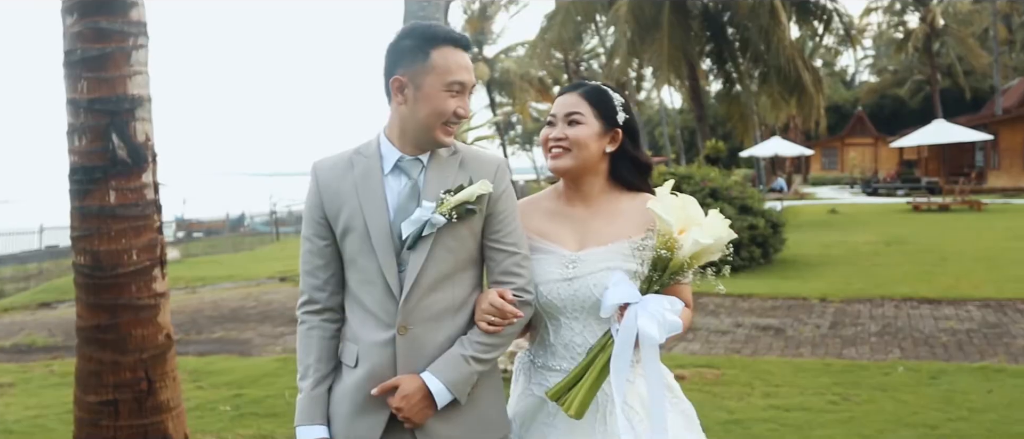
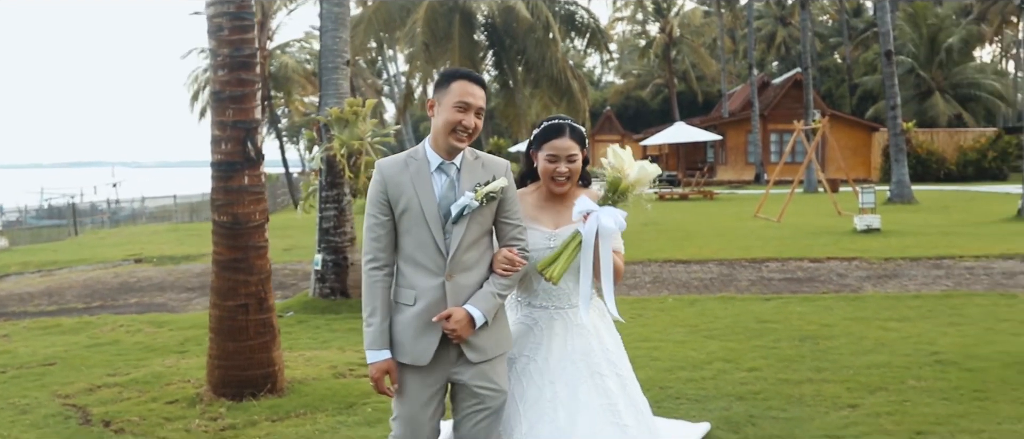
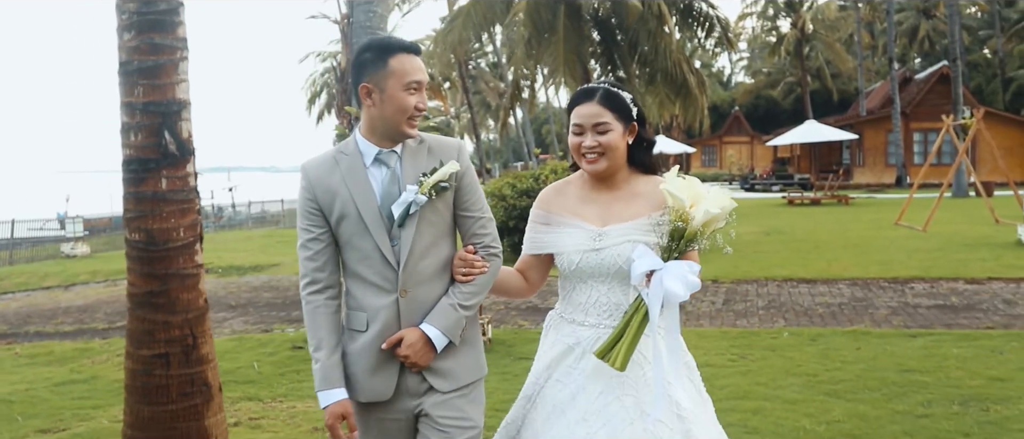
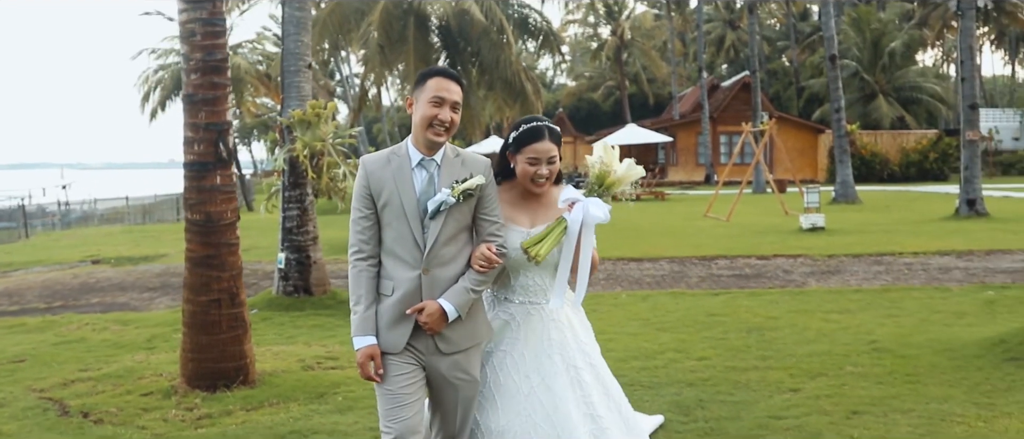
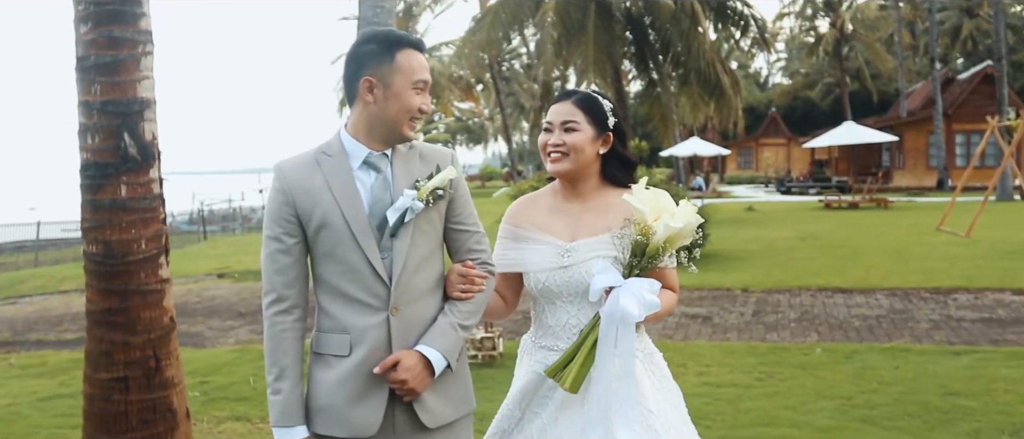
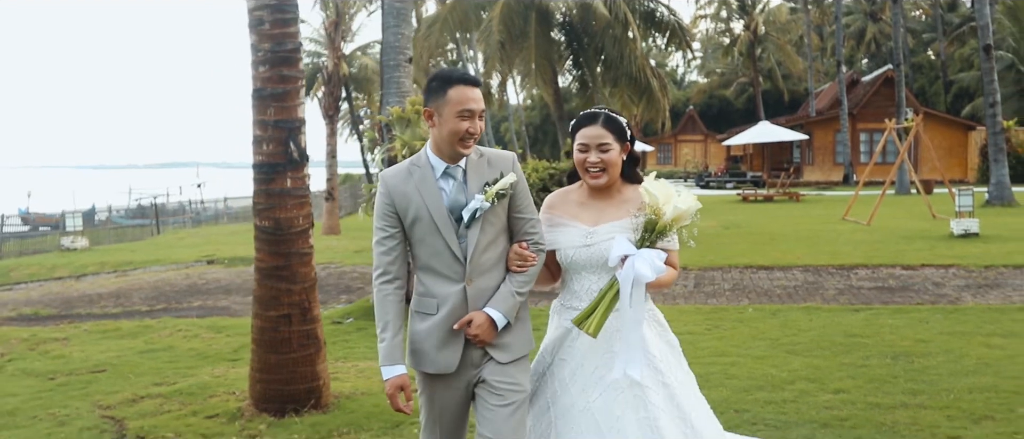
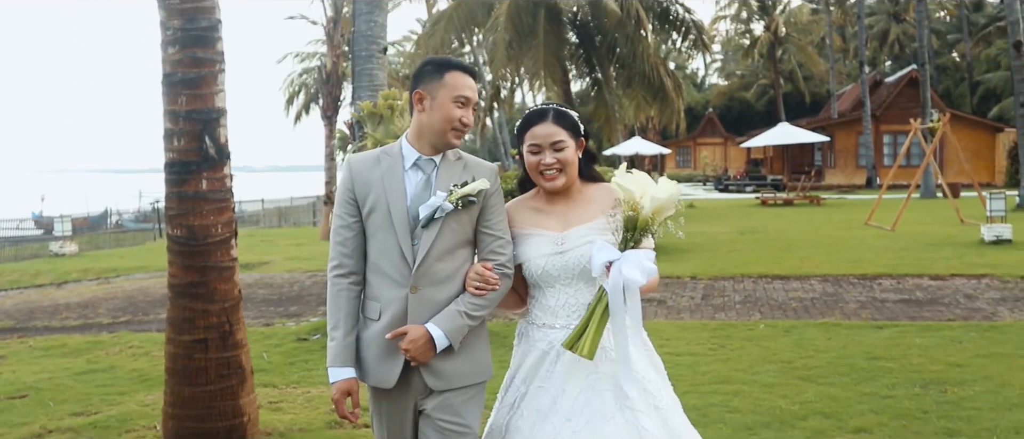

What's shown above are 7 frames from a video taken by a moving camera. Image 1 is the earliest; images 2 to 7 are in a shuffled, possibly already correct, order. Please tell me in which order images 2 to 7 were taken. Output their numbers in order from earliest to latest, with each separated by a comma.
5, 3, 7, 6, 2, 4
